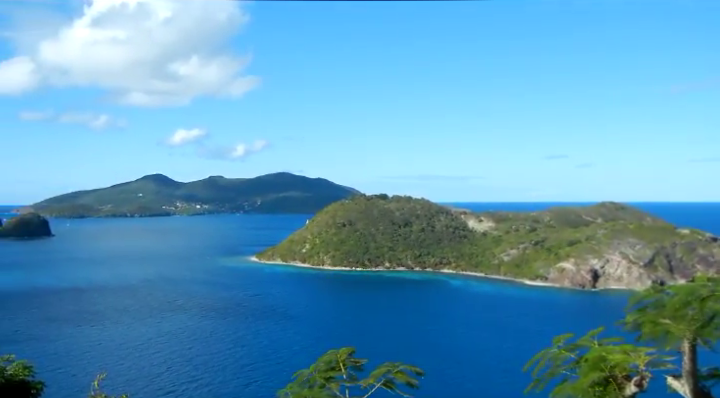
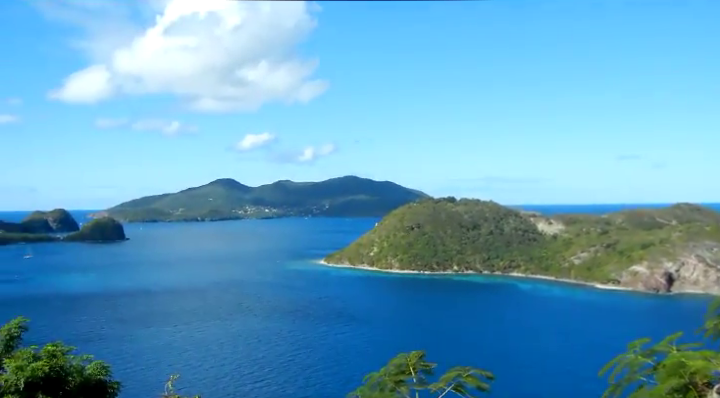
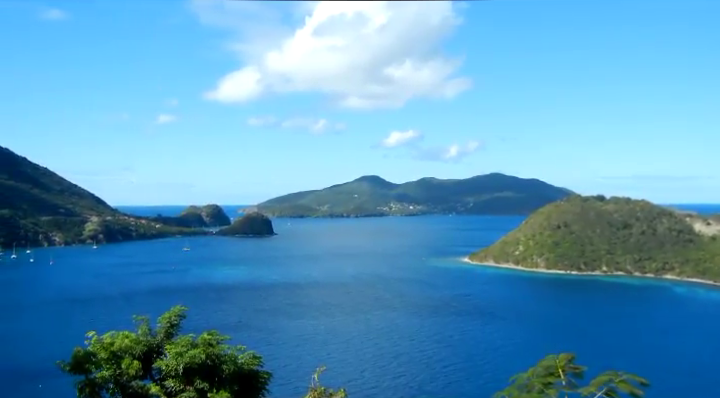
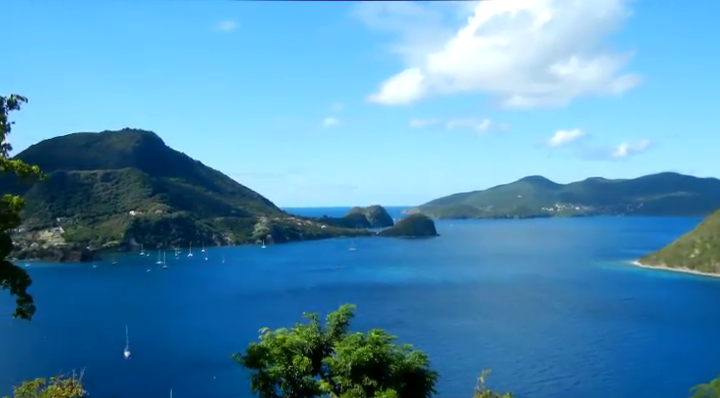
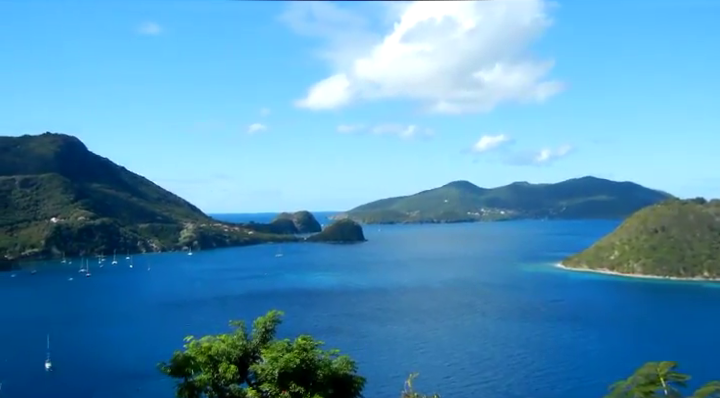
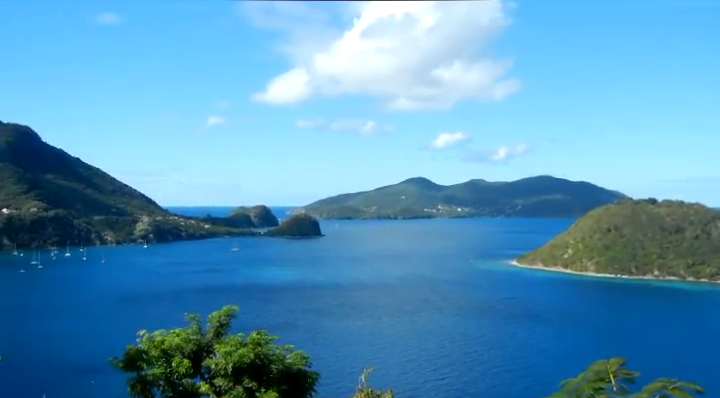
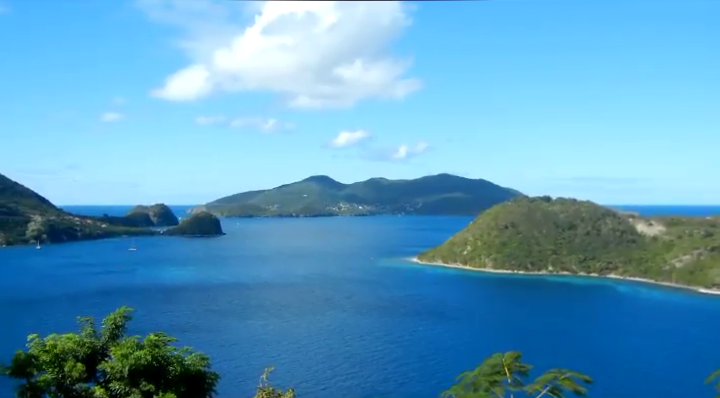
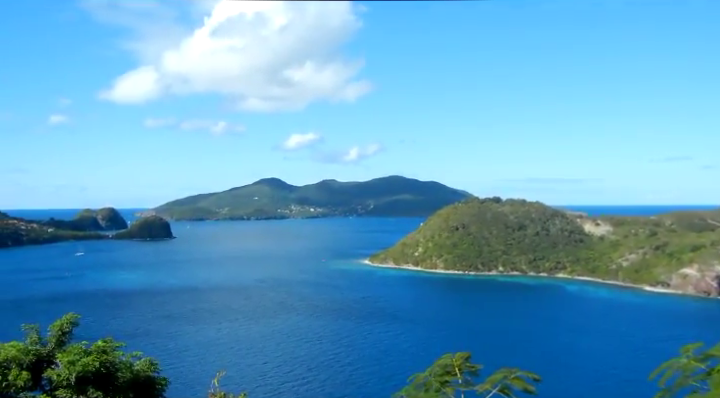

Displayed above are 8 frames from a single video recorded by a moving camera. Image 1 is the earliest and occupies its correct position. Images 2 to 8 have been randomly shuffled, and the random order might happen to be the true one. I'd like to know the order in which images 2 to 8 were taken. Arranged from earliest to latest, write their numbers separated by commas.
2, 8, 7, 3, 6, 5, 4
